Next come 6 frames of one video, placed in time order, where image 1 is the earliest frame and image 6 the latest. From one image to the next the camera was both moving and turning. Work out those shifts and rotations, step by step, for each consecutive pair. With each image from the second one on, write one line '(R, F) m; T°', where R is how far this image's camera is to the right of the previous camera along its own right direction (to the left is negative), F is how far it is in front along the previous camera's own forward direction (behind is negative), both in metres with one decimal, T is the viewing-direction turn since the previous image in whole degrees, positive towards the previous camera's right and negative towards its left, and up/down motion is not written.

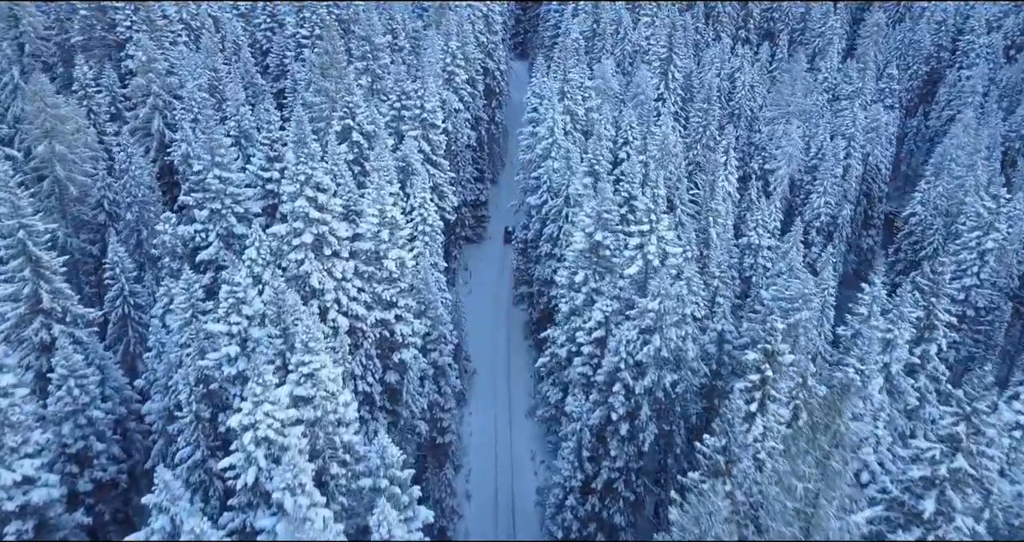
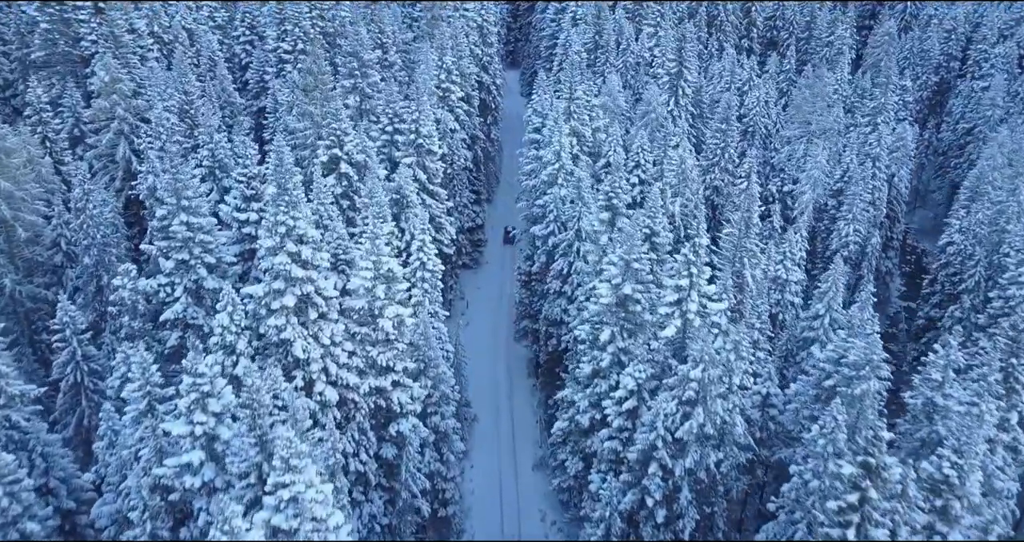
(-1.0, +3.9) m; +1°
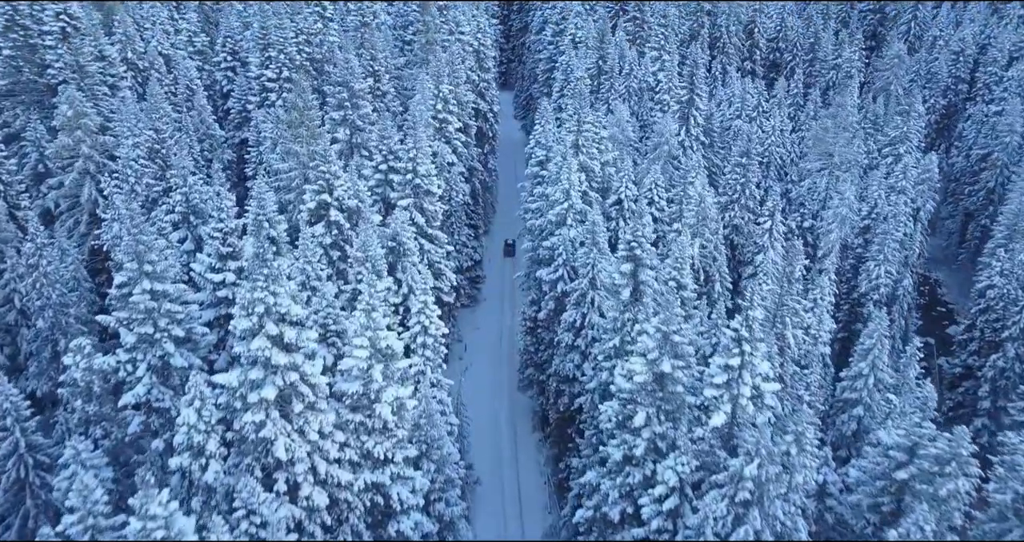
(-0.9, +3.5) m; +1°
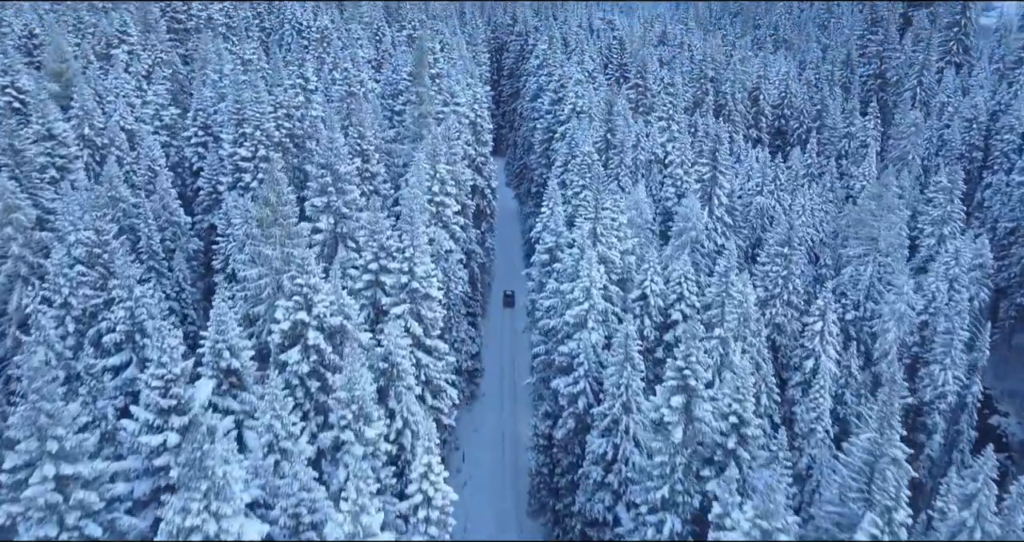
(-1.2, +5.5) m; +1°
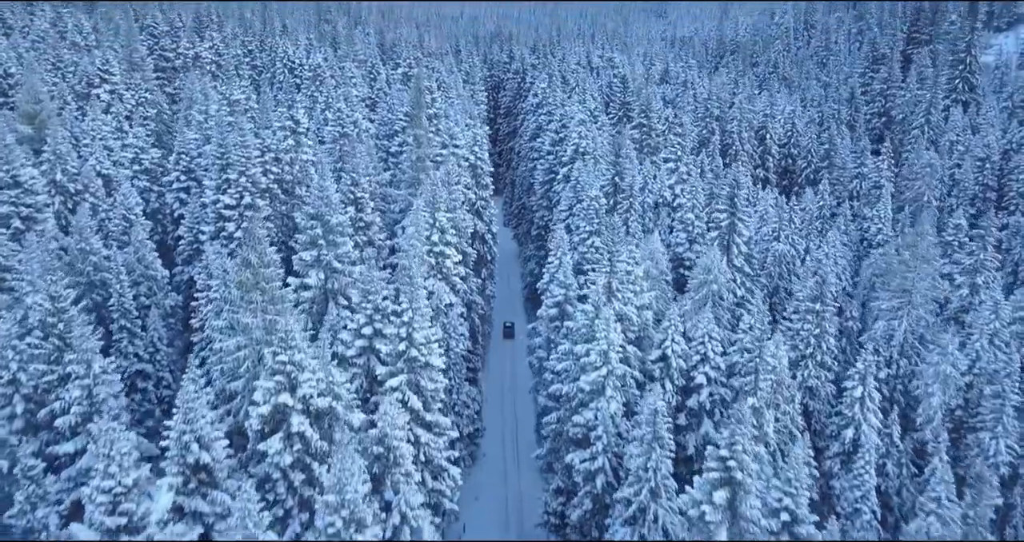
(-0.6, +3.1) m; +1°
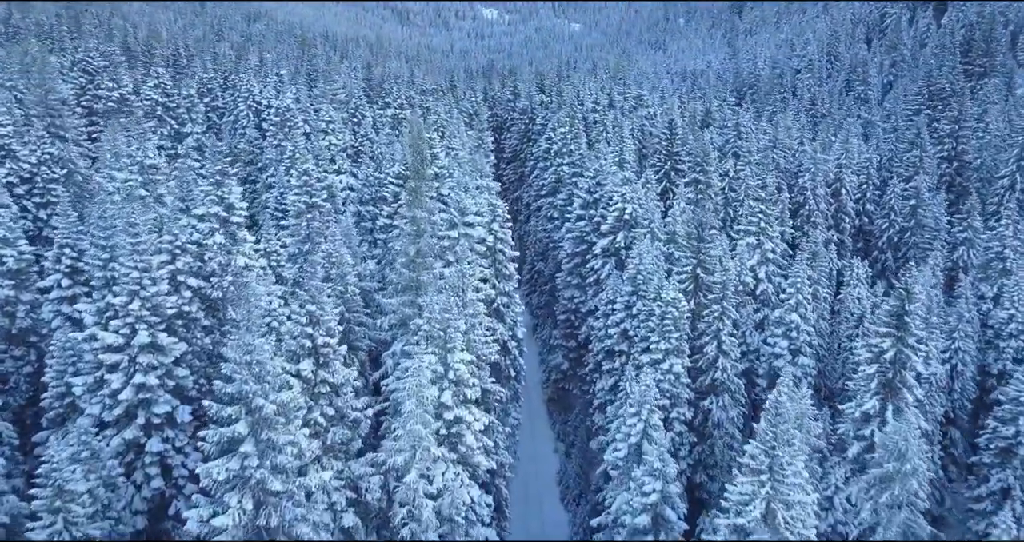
(-2.2, +14.2) m; +1°
